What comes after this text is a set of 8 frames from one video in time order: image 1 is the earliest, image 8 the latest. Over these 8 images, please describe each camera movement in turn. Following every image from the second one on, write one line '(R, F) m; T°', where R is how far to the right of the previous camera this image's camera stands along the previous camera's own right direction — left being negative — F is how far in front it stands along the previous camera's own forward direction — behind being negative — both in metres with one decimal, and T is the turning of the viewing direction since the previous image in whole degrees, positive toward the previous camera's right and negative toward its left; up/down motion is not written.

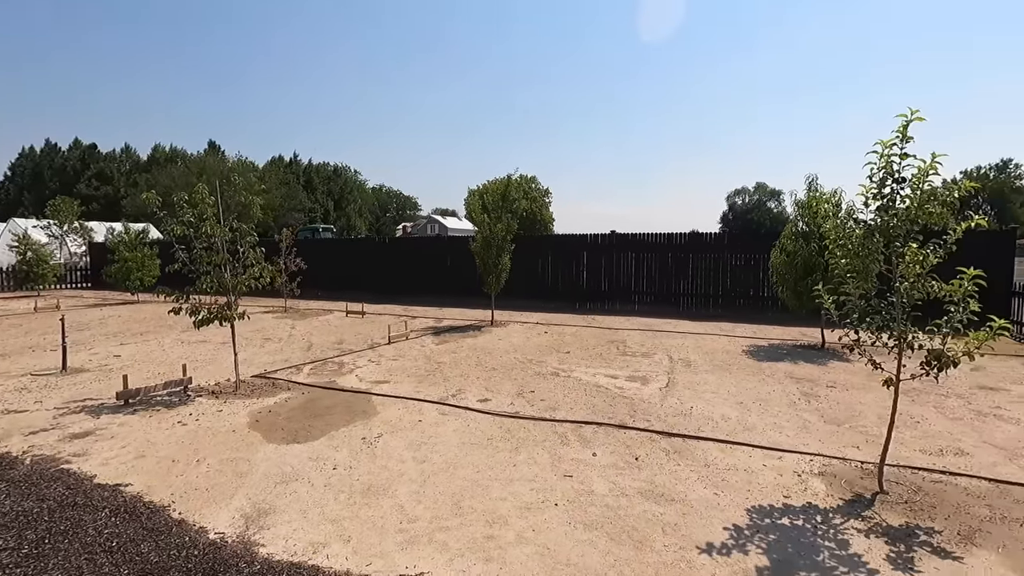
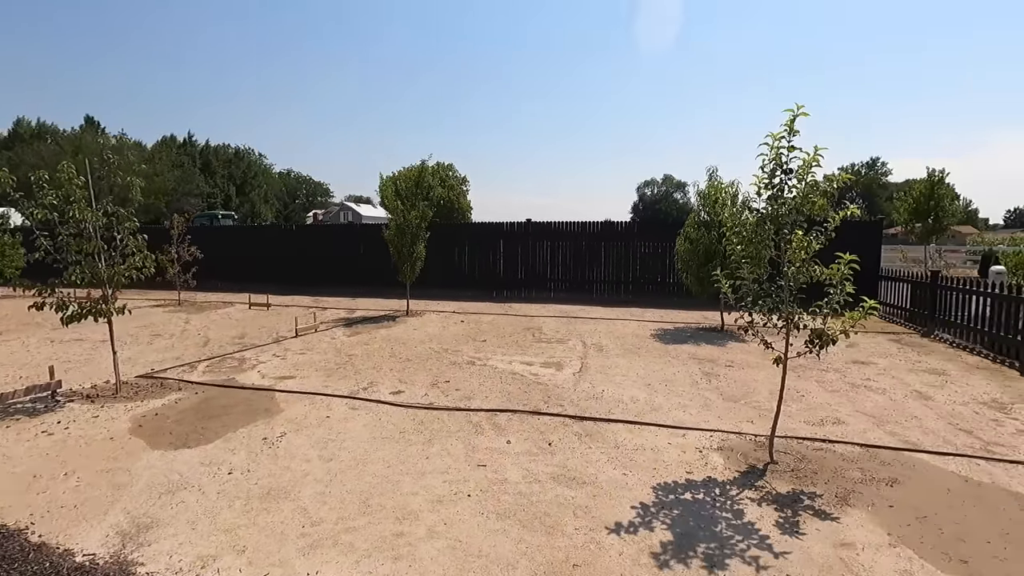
(+0.1, +0.1) m; +9°
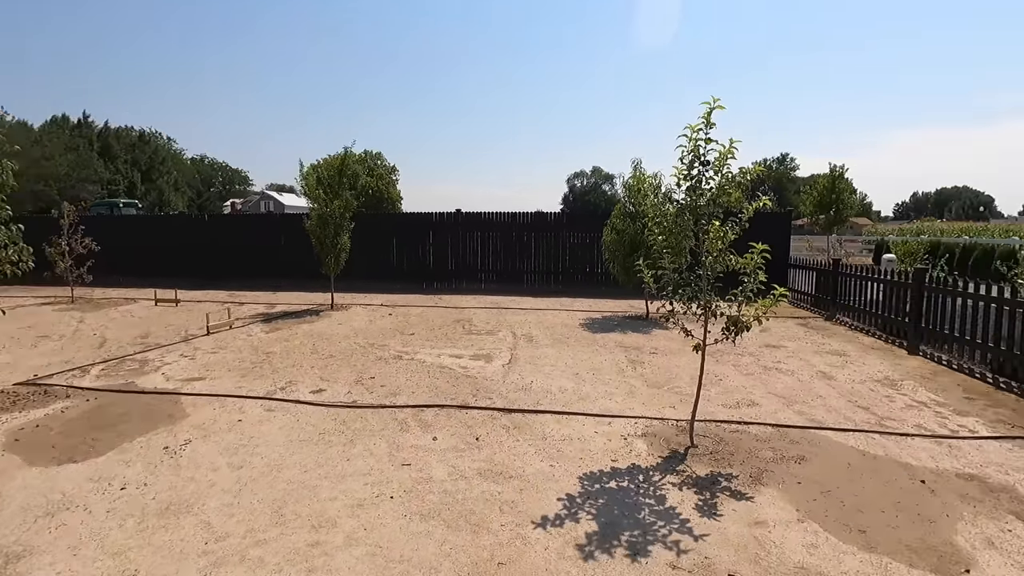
(+0.1, +0.1) m; +7°
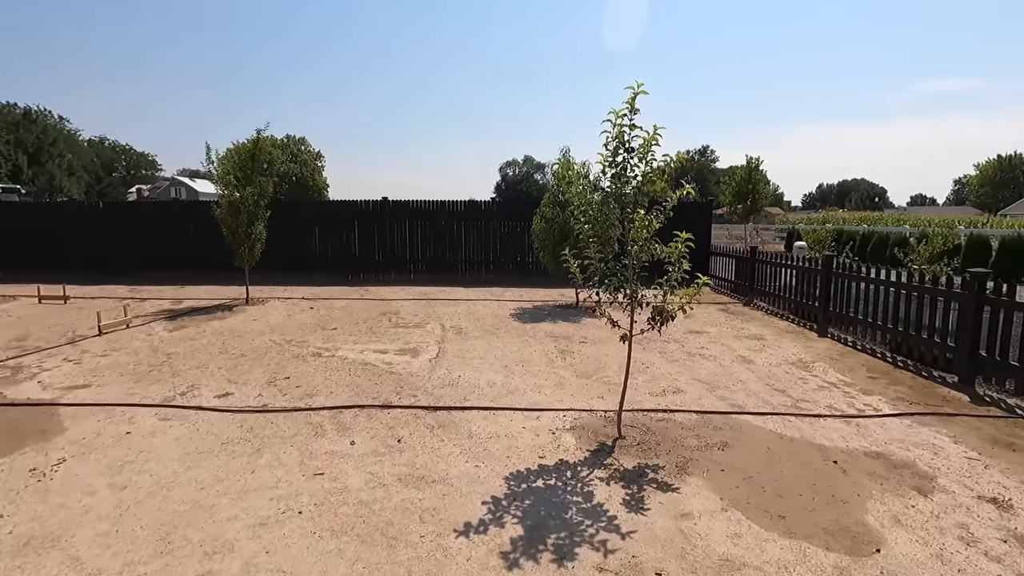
(+0.1, +0.2) m; +7°
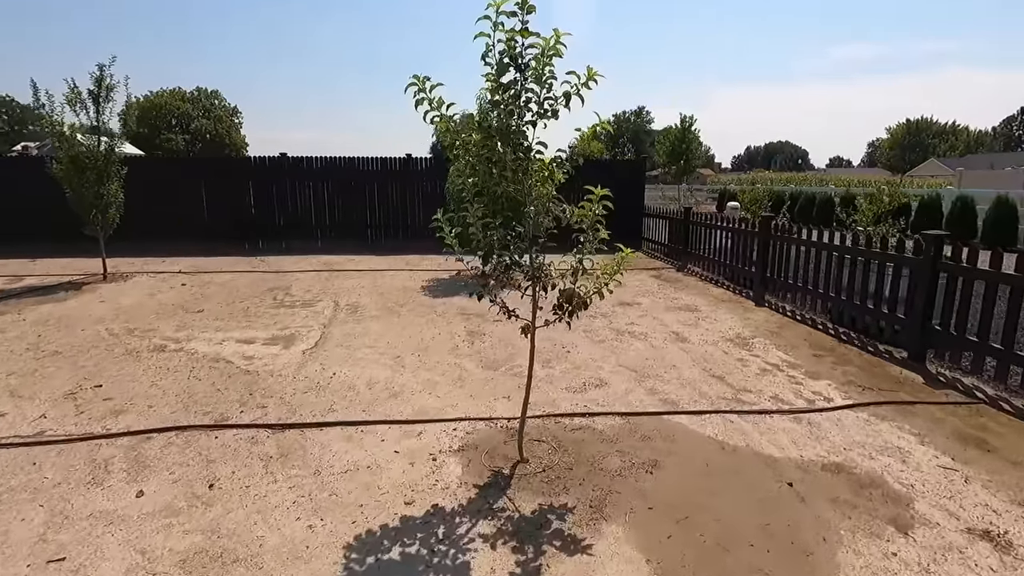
(+0.5, +1.1) m; +6°
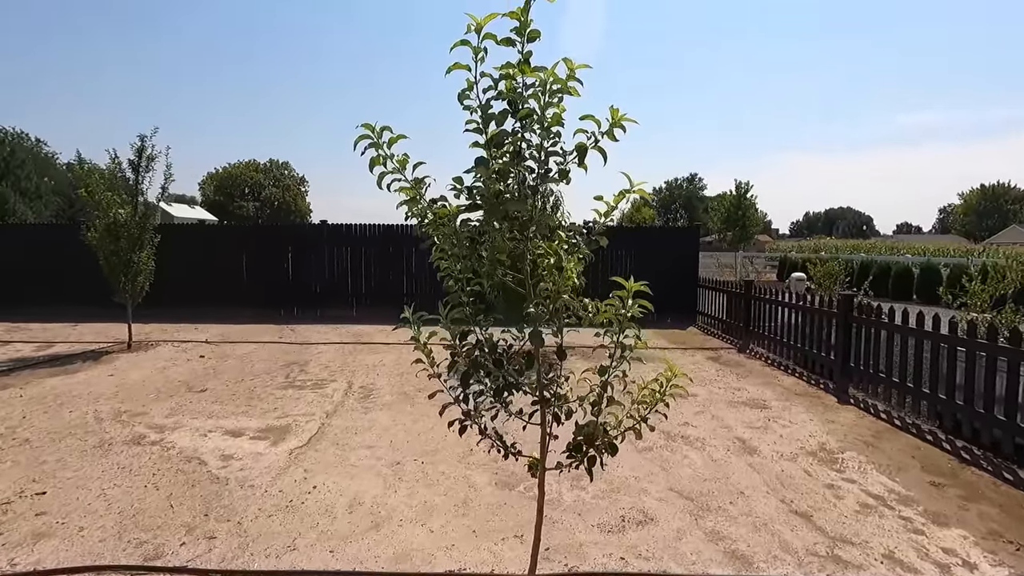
(+0.2, +0.8) m; -5°
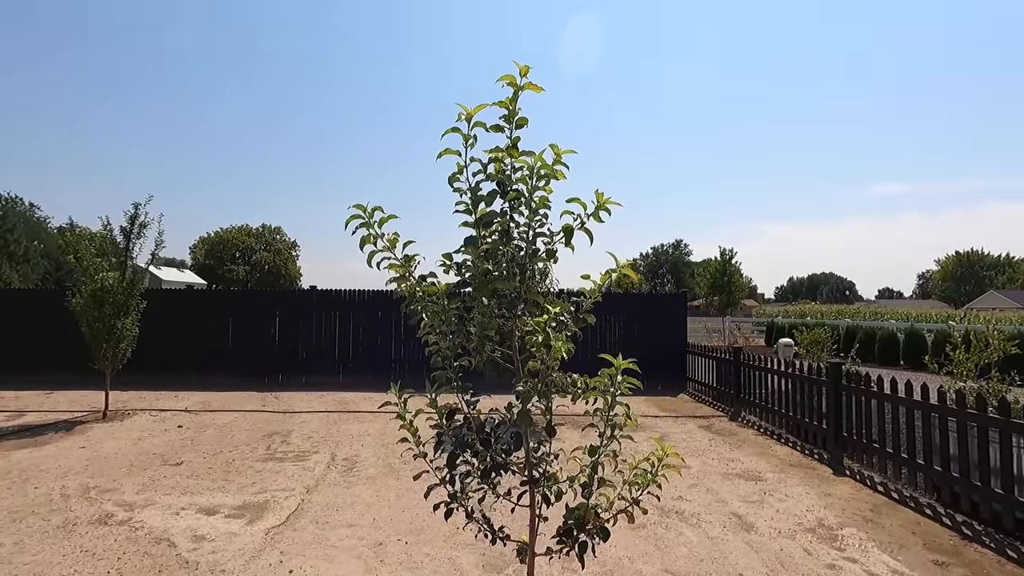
(0.0, 0.0) m; +1°
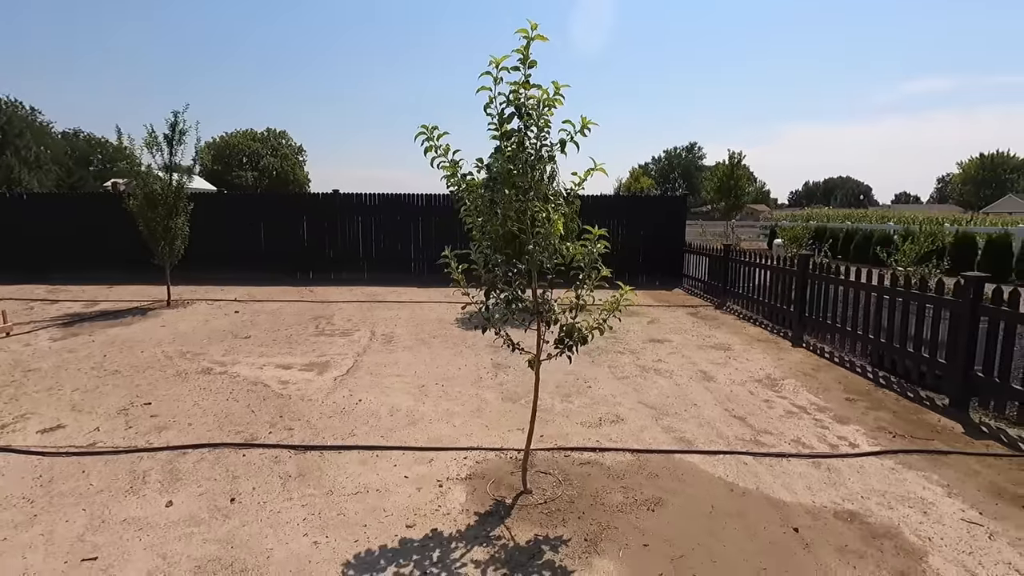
(0.0, -1.0) m; -1°
